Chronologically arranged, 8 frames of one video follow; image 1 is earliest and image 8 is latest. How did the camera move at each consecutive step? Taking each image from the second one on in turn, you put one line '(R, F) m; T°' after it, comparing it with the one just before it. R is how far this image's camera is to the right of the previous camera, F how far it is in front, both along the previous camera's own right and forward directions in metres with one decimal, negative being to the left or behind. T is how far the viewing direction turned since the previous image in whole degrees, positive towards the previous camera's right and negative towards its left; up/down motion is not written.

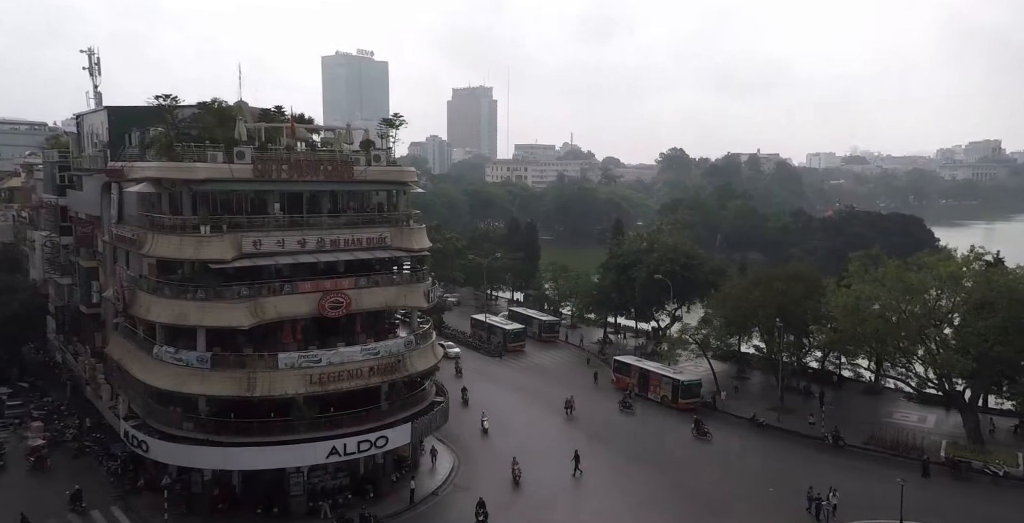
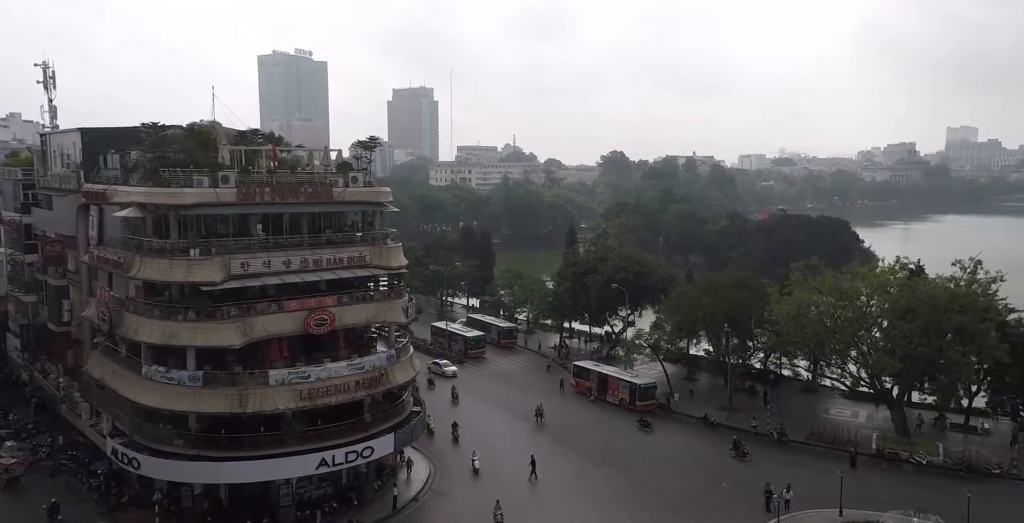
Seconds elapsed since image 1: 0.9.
(-1.5, -1.9) m; +5°
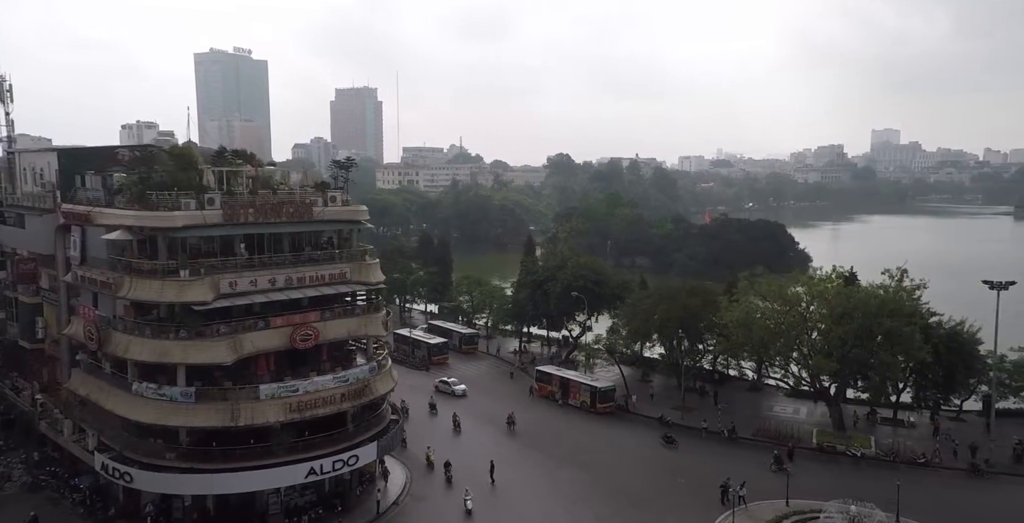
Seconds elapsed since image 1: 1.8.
(-1.4, -2.0) m; +4°
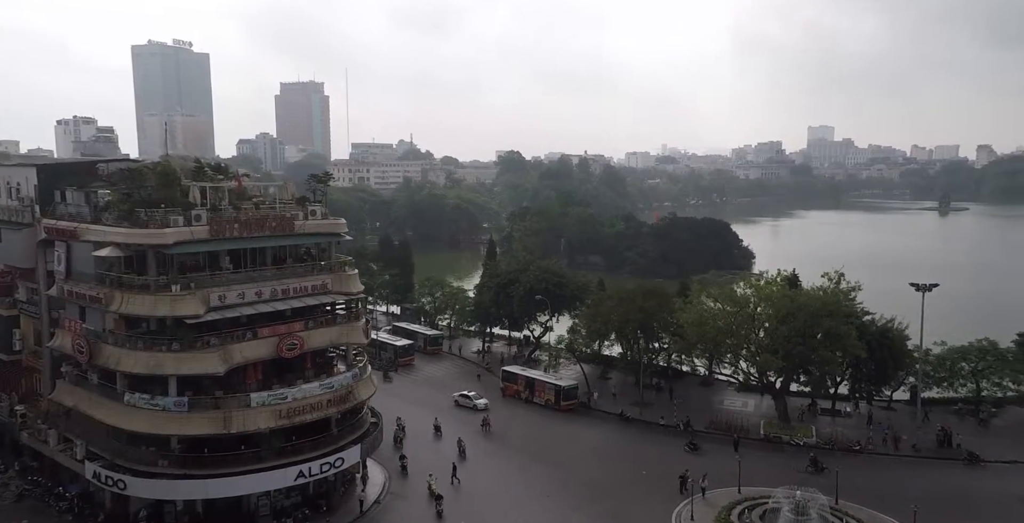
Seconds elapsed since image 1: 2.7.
(-1.3, -2.1) m; +4°
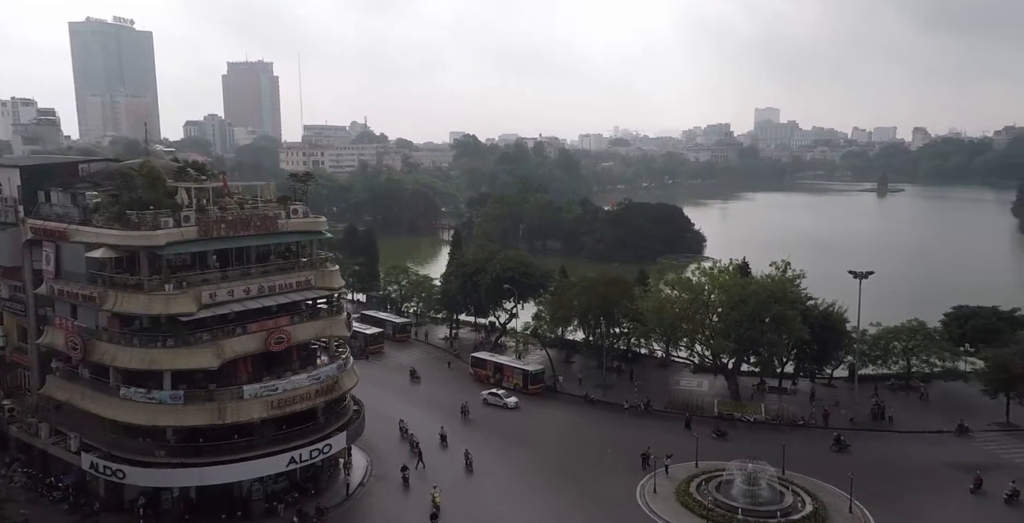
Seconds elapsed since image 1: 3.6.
(-1.1, -2.2) m; +4°
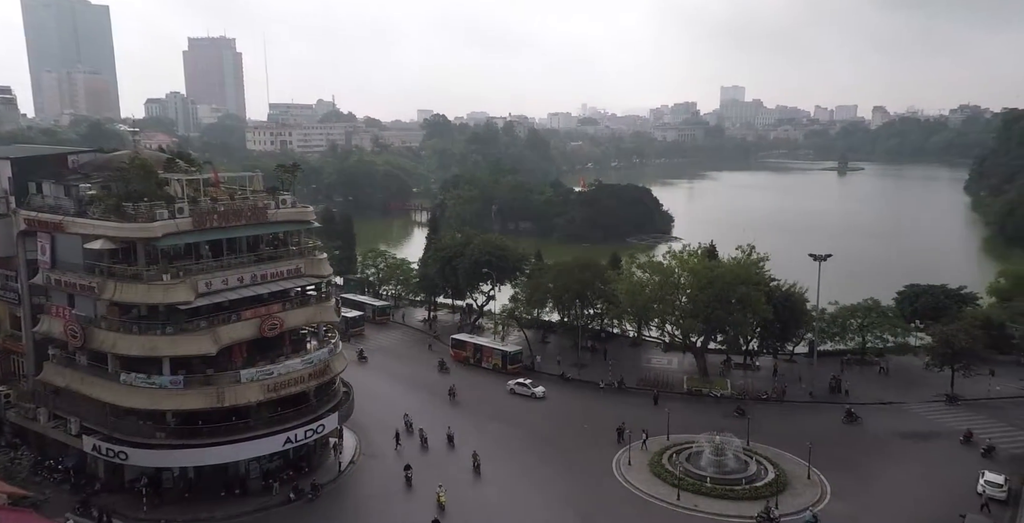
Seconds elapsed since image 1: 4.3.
(-0.8, -1.8) m; +3°
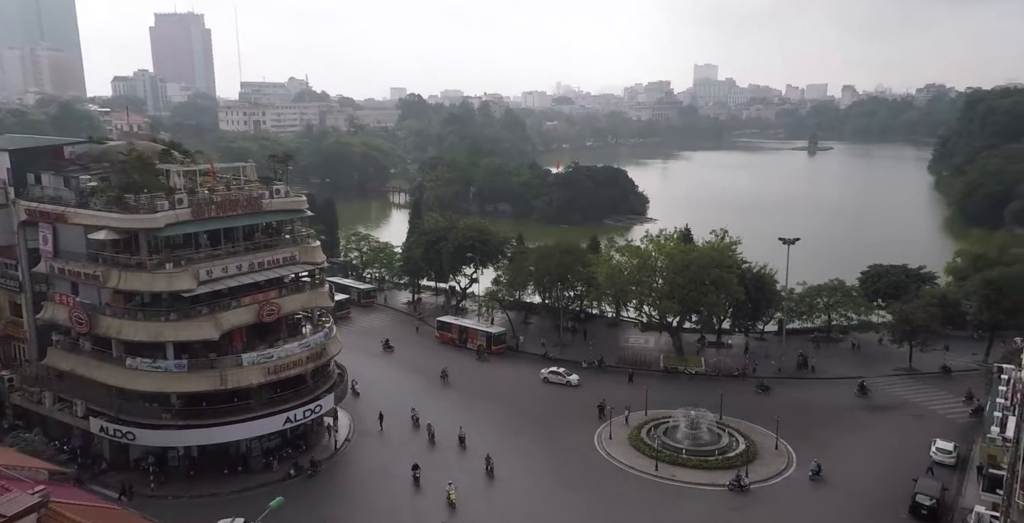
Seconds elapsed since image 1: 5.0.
(-0.7, -1.8) m; +2°
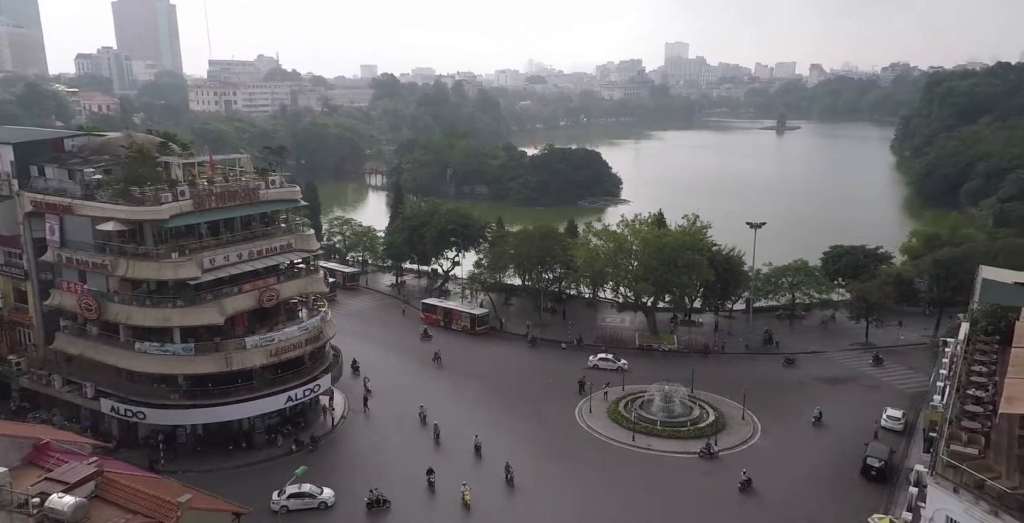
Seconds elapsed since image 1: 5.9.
(-0.8, -2.4) m; +2°
